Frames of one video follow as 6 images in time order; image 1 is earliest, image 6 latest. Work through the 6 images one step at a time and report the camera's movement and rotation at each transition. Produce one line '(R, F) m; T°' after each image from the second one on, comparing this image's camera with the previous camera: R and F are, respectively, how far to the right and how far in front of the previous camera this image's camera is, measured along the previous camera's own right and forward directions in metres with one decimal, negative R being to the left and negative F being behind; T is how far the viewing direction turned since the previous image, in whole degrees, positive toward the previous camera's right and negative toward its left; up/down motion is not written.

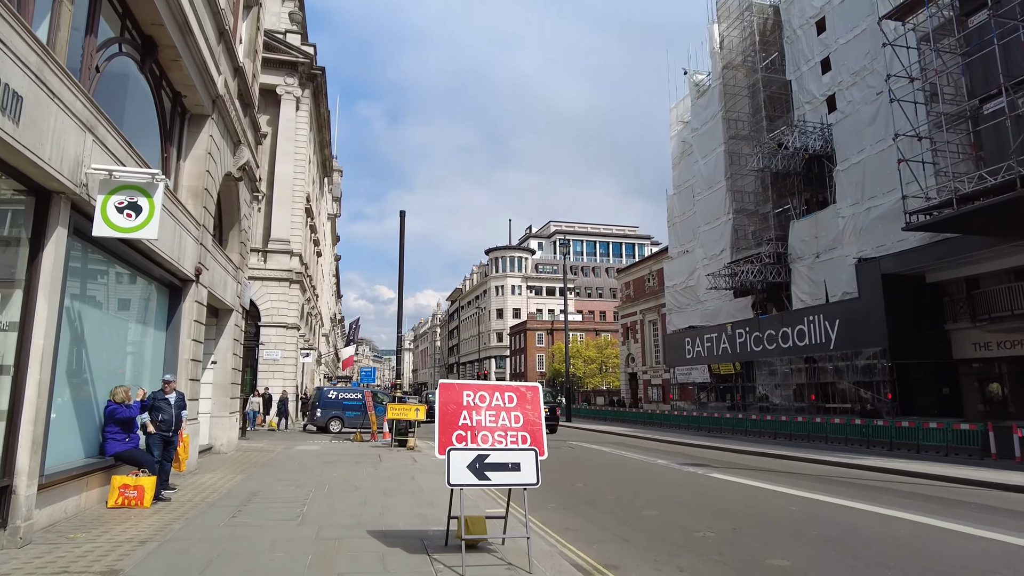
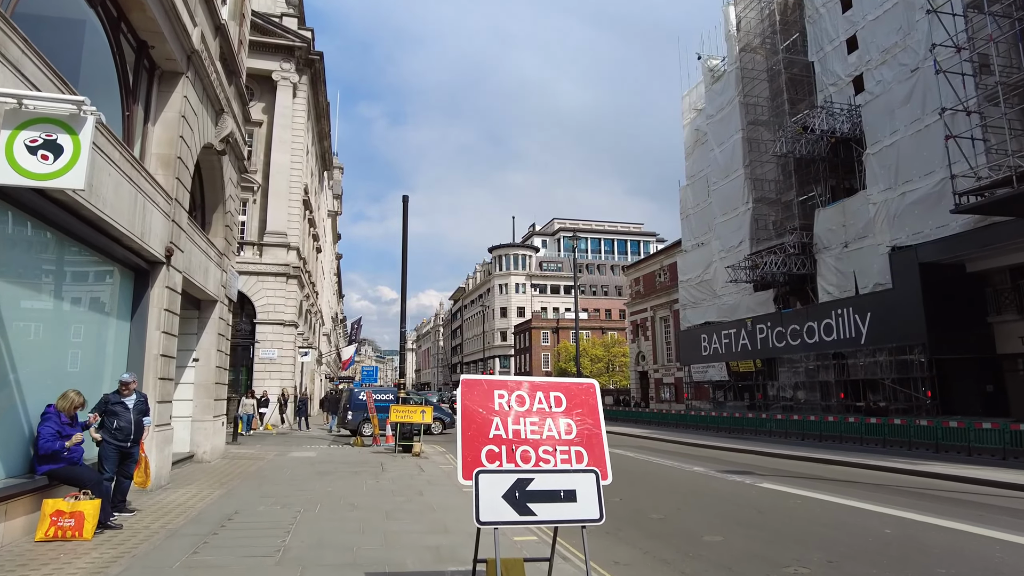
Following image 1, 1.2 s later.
(-0.3, +1.5) m; 0°
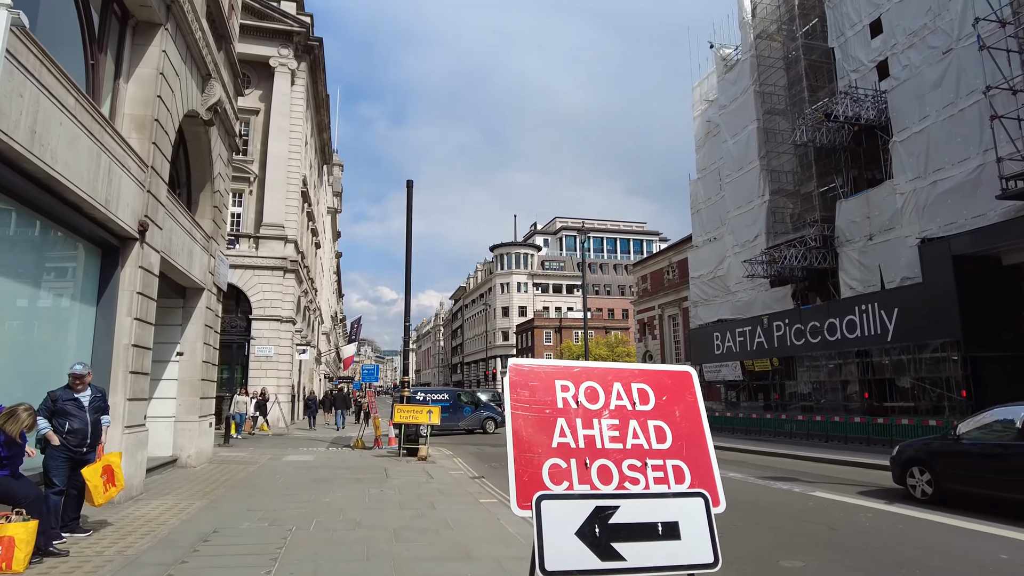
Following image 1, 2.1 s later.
(-0.3, +1.1) m; 0°
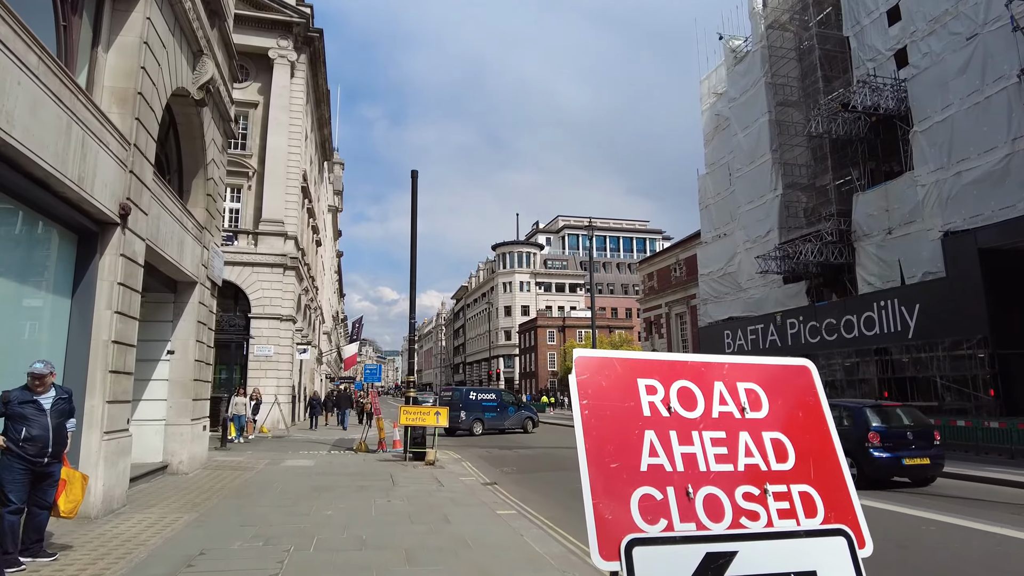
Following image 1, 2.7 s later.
(-0.2, +0.7) m; 0°
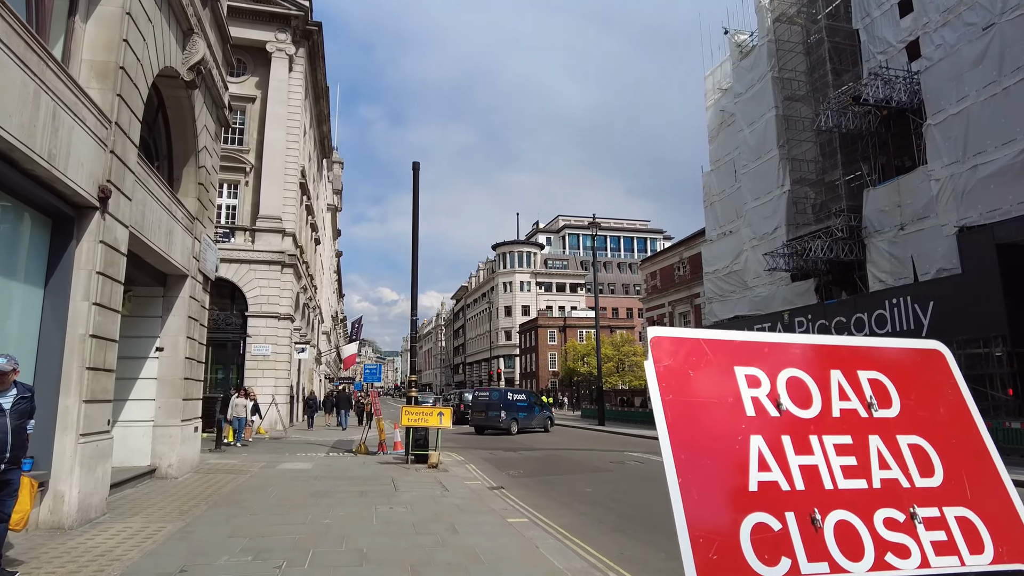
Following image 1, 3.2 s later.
(-0.1, +0.5) m; 0°
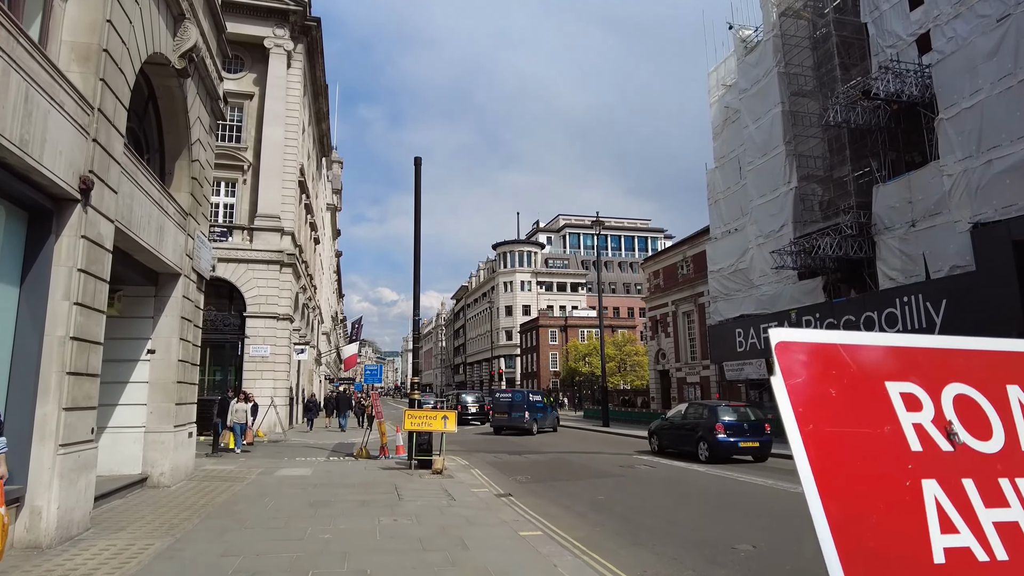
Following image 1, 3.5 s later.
(-0.1, +0.4) m; 0°
